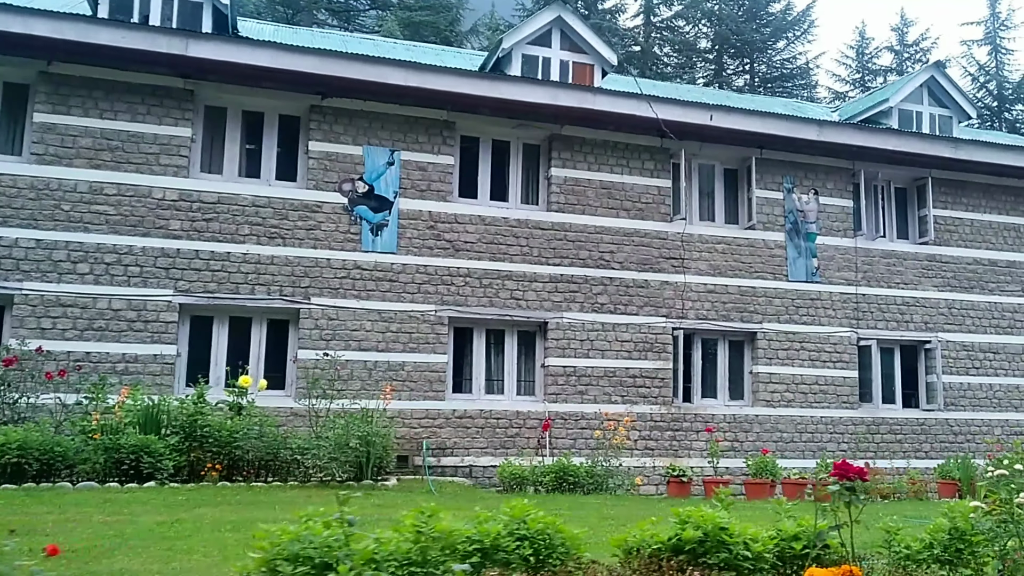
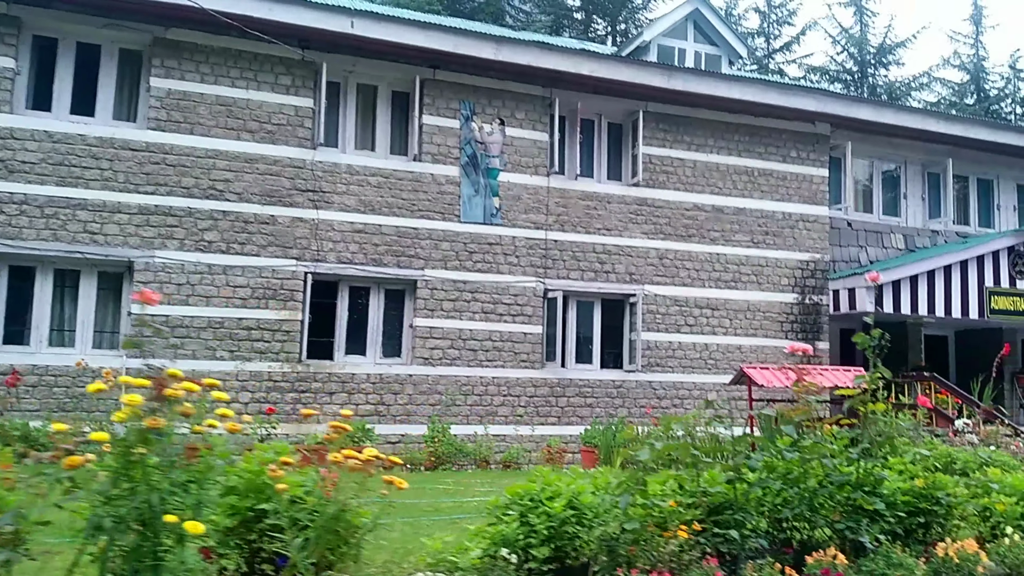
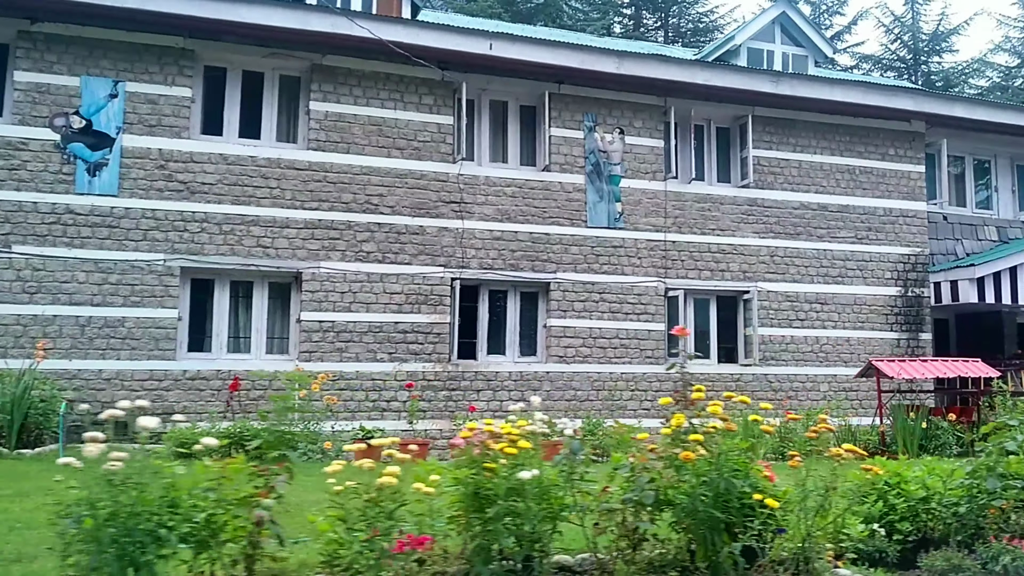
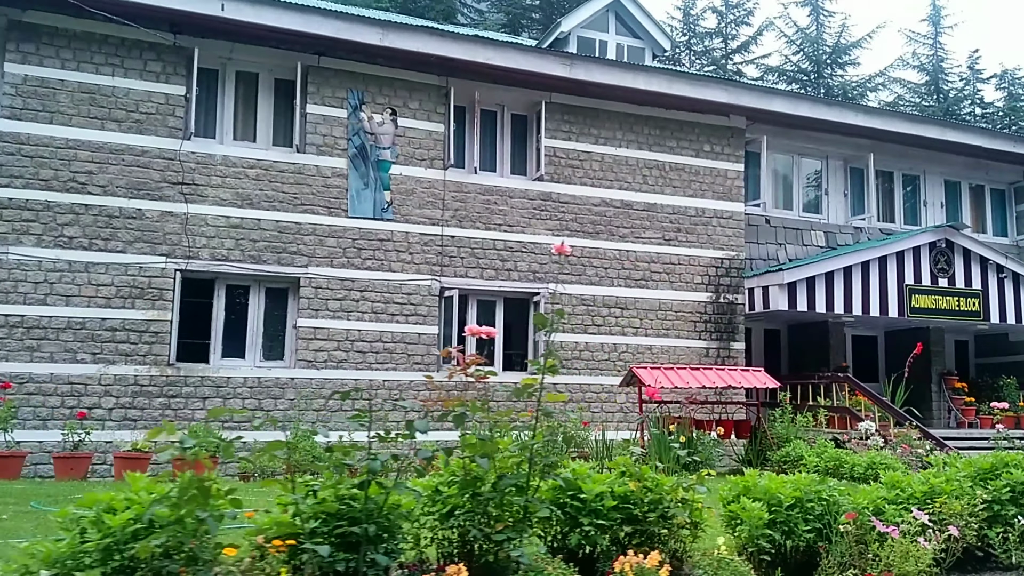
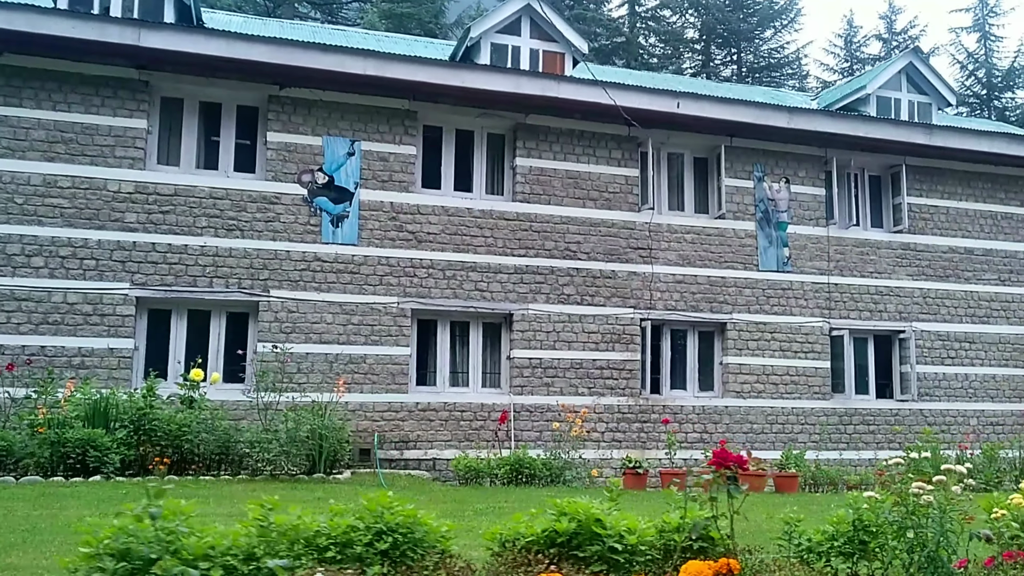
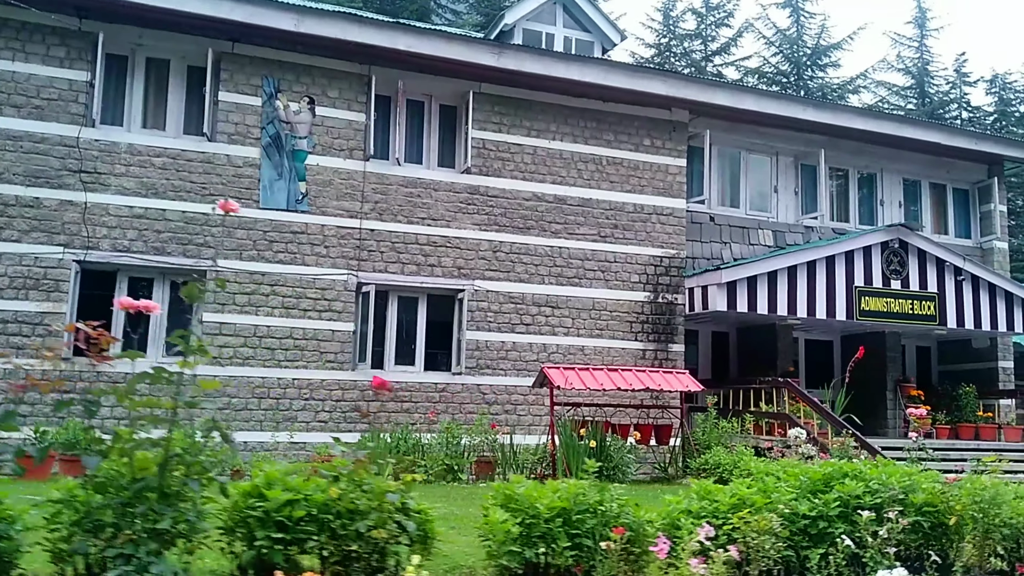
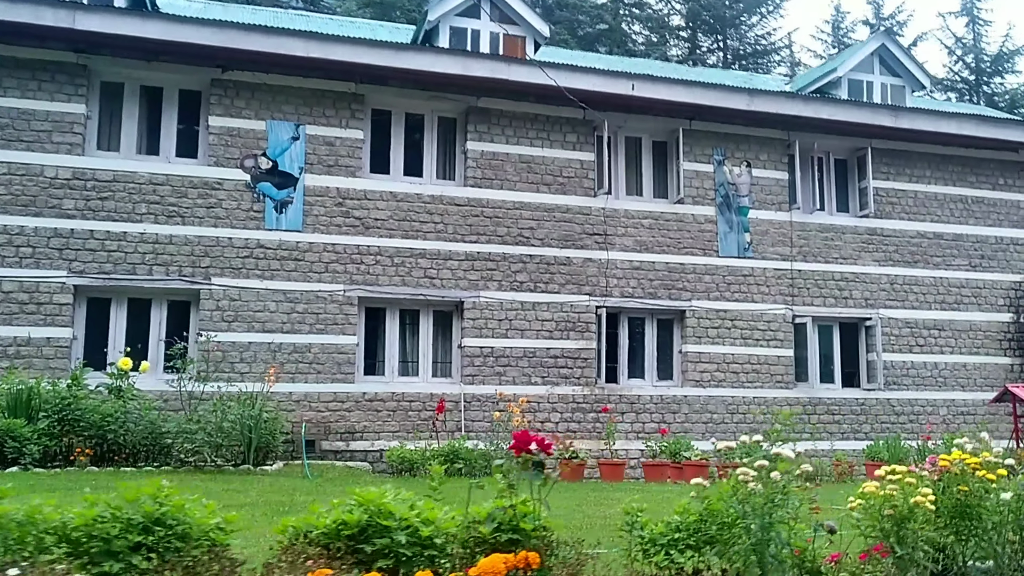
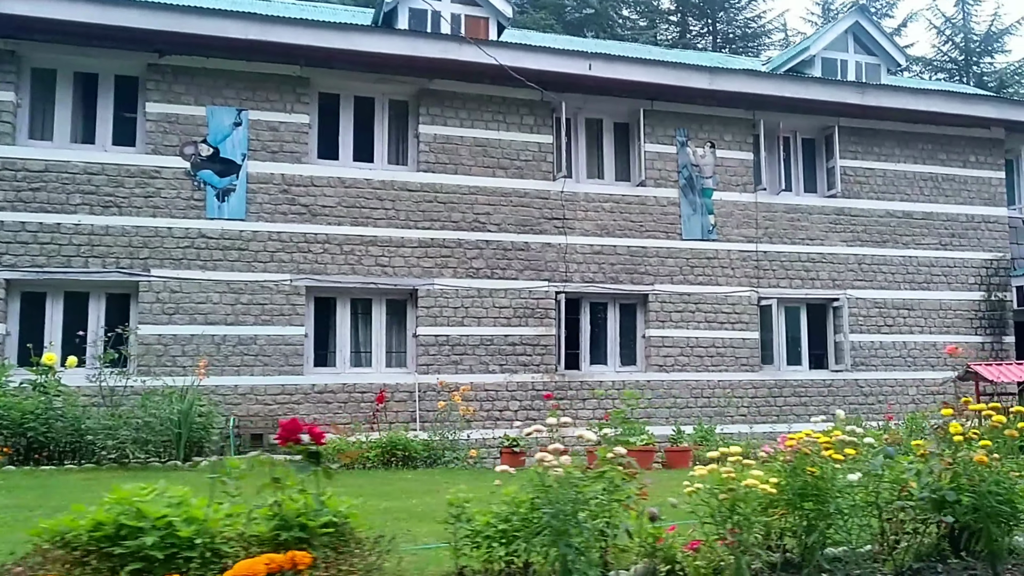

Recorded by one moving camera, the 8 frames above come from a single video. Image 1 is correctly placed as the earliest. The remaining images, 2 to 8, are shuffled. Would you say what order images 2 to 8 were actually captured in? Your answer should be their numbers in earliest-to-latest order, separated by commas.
5, 7, 8, 3, 2, 4, 6
